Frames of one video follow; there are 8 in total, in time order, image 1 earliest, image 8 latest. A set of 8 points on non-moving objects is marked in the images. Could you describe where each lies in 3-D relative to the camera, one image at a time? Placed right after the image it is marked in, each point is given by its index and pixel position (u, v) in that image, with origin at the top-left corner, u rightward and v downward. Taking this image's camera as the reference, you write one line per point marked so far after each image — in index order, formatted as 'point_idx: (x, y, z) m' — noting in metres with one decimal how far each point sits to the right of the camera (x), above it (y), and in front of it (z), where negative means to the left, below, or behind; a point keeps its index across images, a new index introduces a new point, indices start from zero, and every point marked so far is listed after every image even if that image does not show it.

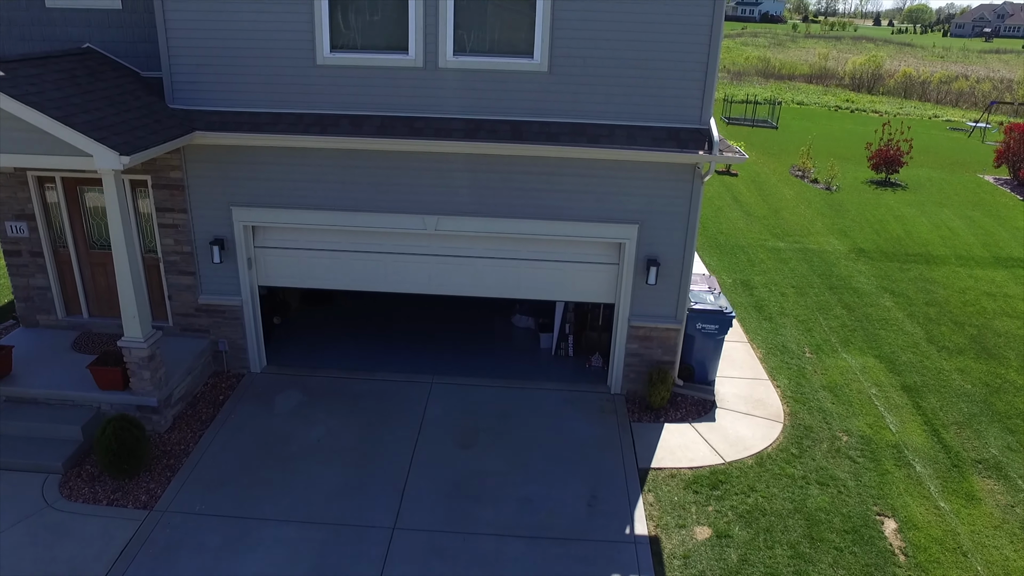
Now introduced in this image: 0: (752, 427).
0: (+3.5, -2.1, +10.3) m
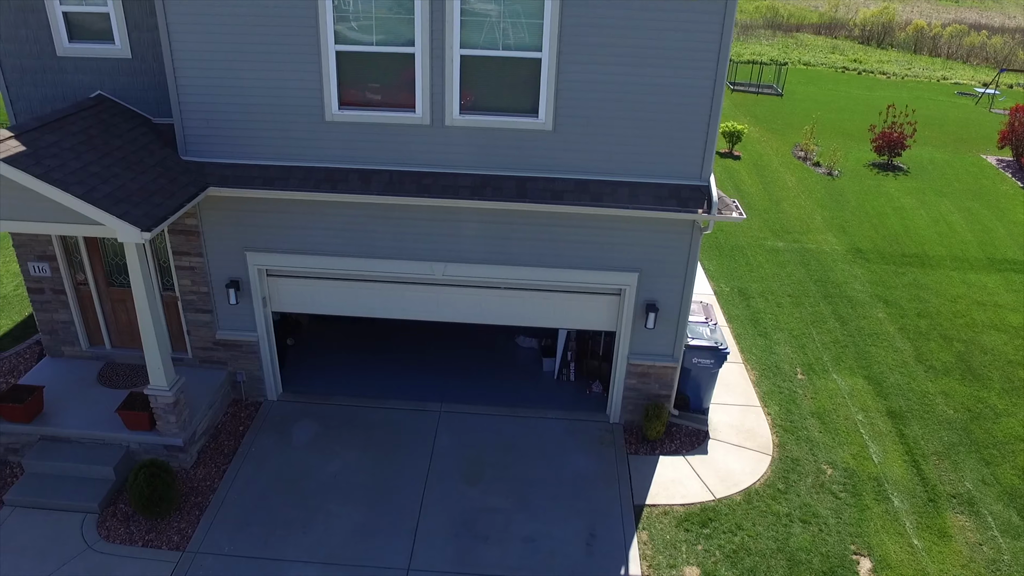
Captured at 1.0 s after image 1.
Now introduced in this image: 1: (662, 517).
0: (+3.6, -2.7, +10.9) m
1: (+2.1, -3.2, +9.8) m
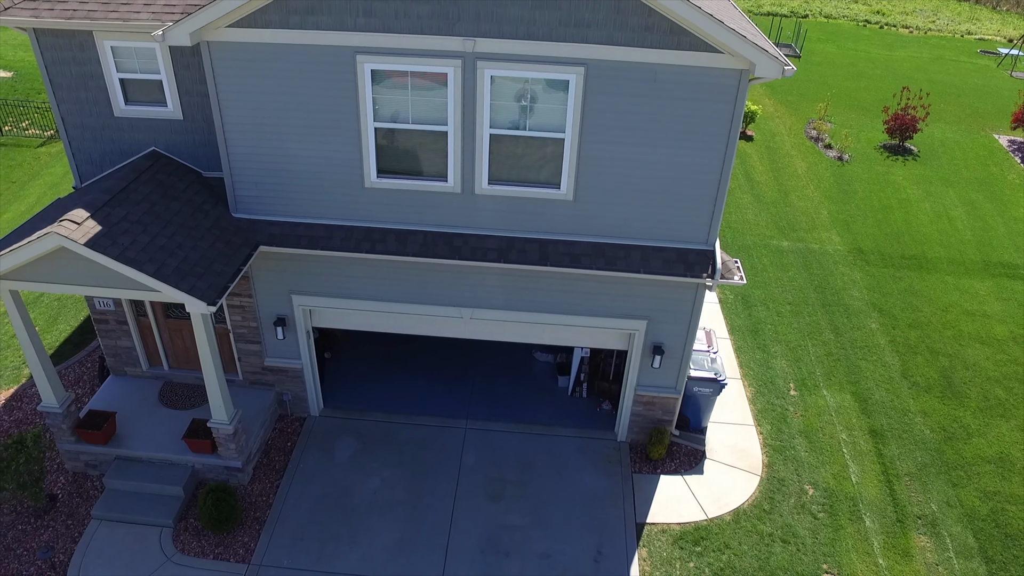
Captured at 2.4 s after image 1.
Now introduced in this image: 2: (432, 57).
0: (+3.9, -3.4, +12.2) m
1: (+2.4, -4.0, +11.3) m
2: (-1.0, +3.1, +9.3) m
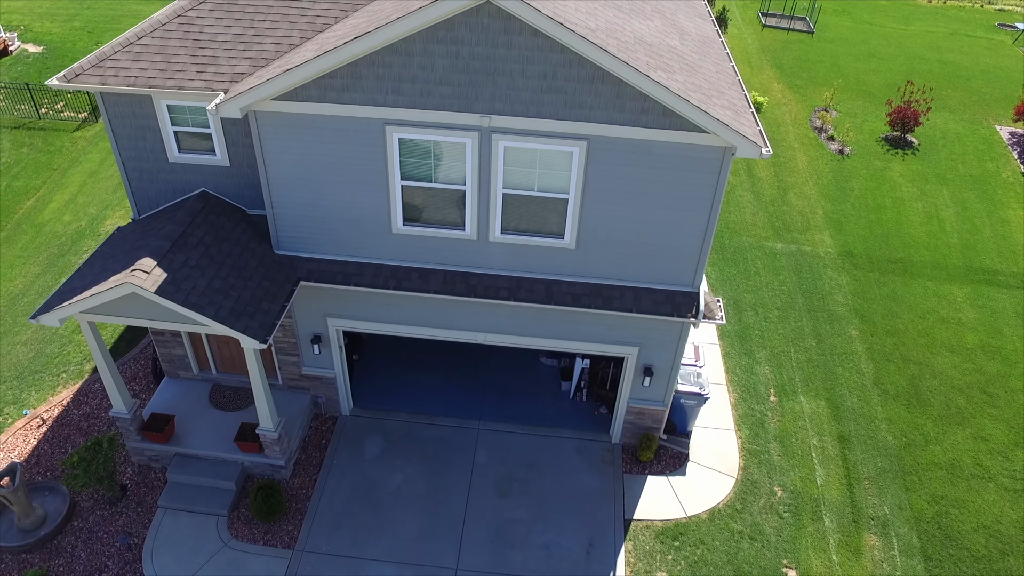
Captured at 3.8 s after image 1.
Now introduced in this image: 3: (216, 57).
0: (+4.0, -3.9, +13.9) m
1: (+2.5, -4.5, +13.1) m
2: (-0.9, +2.4, +10.6) m
3: (-4.8, +3.7, +11.2) m
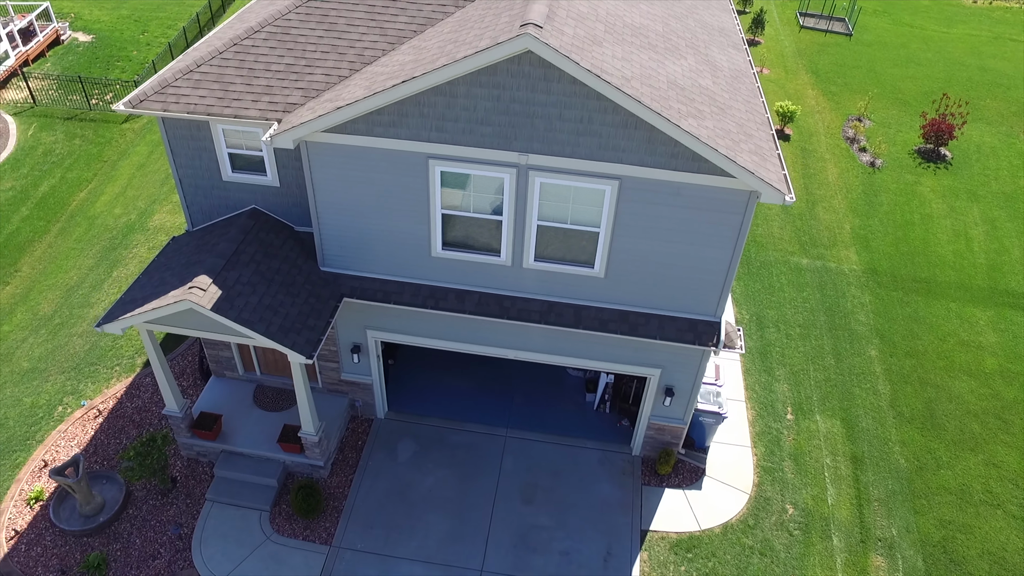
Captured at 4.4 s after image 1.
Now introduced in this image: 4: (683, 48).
0: (+4.5, -4.4, +14.5) m
1: (+2.9, -5.0, +13.8) m
2: (-0.3, +2.0, +11.2) m
3: (-4.1, +3.4, +11.9) m
4: (+3.1, +4.4, +12.7) m
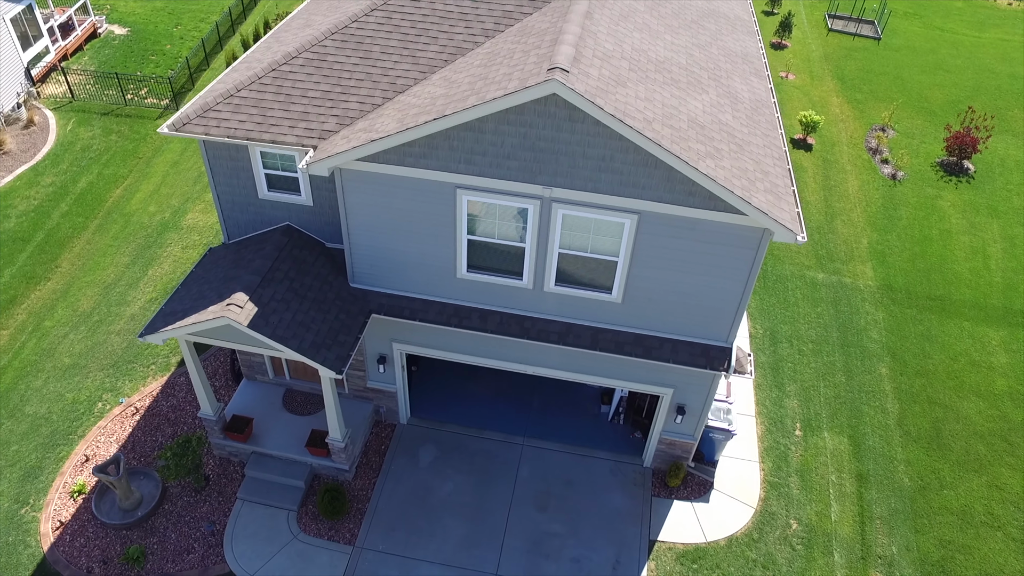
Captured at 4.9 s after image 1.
0: (+4.8, -4.8, +15.1) m
1: (+3.2, -5.4, +14.4) m
2: (+0.1, +1.5, +11.7) m
3: (-3.7, +3.1, +12.4) m
4: (+3.6, +3.9, +13.1) m
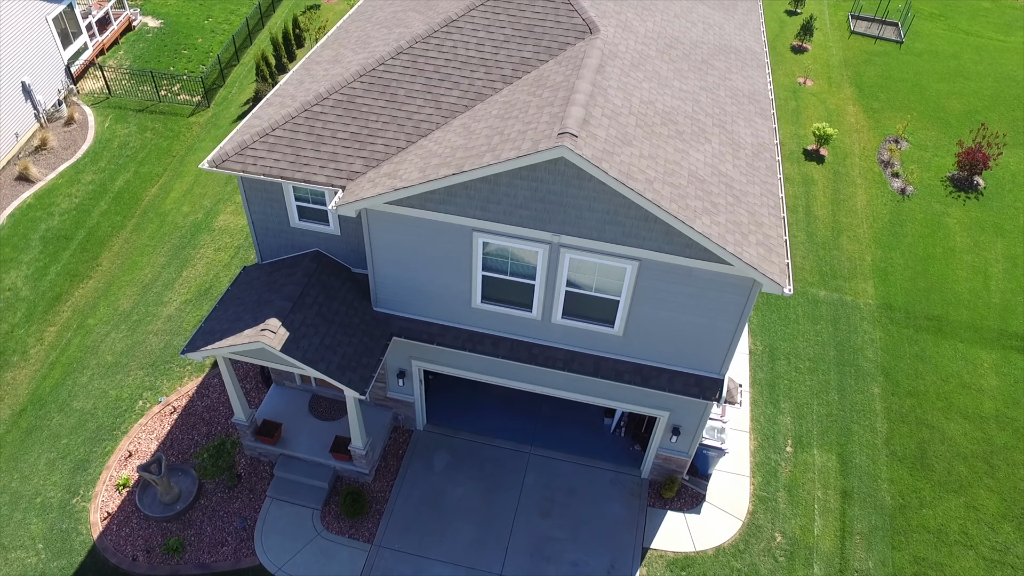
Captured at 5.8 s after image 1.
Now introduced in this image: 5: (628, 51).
0: (+4.9, -5.5, +16.3) m
1: (+3.3, -6.1, +15.6) m
2: (+0.3, +0.9, +12.6) m
3: (-3.4, +2.6, +13.4) m
4: (+3.9, +3.2, +13.8) m
5: (+2.4, +4.8, +14.1) m
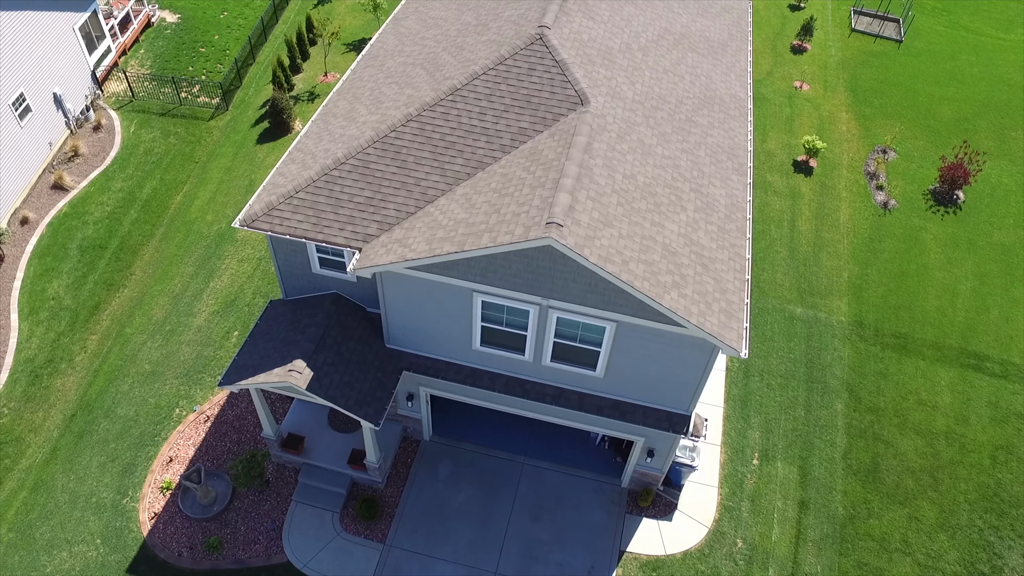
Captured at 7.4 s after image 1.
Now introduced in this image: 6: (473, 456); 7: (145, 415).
0: (+4.7, -6.4, +18.5) m
1: (+3.1, -7.0, +17.9) m
2: (+0.2, -0.3, +14.4) m
3: (-3.5, +1.6, +15.1) m
4: (+3.9, +2.1, +15.4) m
5: (+2.3, +3.7, +15.6) m
6: (-1.2, -4.6, +19.4) m
7: (-10.5, -3.6, +19.9) m
